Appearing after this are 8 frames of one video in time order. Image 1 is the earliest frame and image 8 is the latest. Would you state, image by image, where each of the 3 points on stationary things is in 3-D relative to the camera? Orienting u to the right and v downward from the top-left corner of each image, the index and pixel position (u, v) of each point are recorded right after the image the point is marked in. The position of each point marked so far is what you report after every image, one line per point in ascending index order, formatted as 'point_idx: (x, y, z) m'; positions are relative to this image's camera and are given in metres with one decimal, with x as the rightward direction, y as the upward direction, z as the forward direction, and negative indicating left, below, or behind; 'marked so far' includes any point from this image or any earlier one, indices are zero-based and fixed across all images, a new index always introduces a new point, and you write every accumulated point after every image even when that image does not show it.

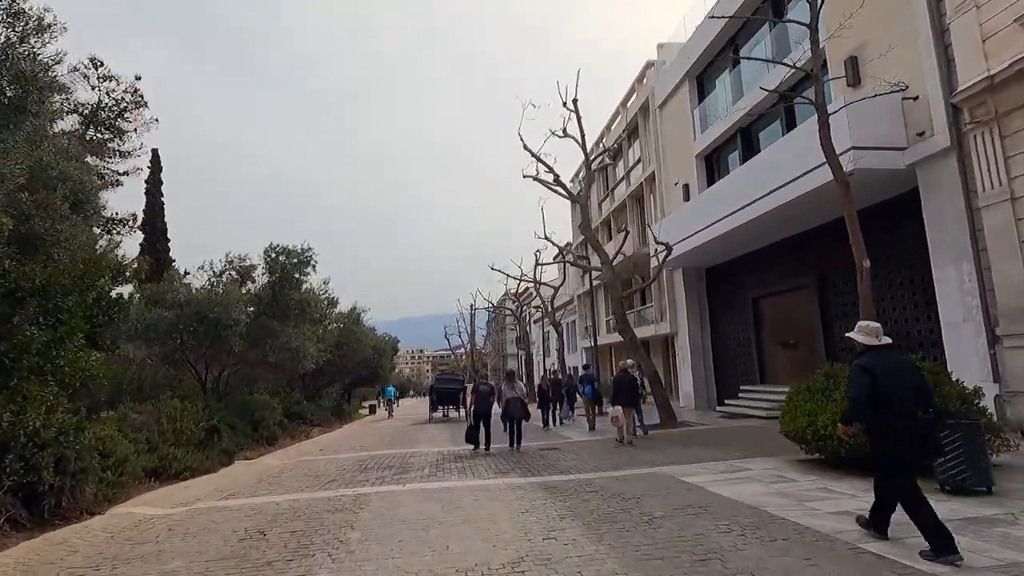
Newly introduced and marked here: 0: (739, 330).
0: (+8.4, -1.6, +19.9) m
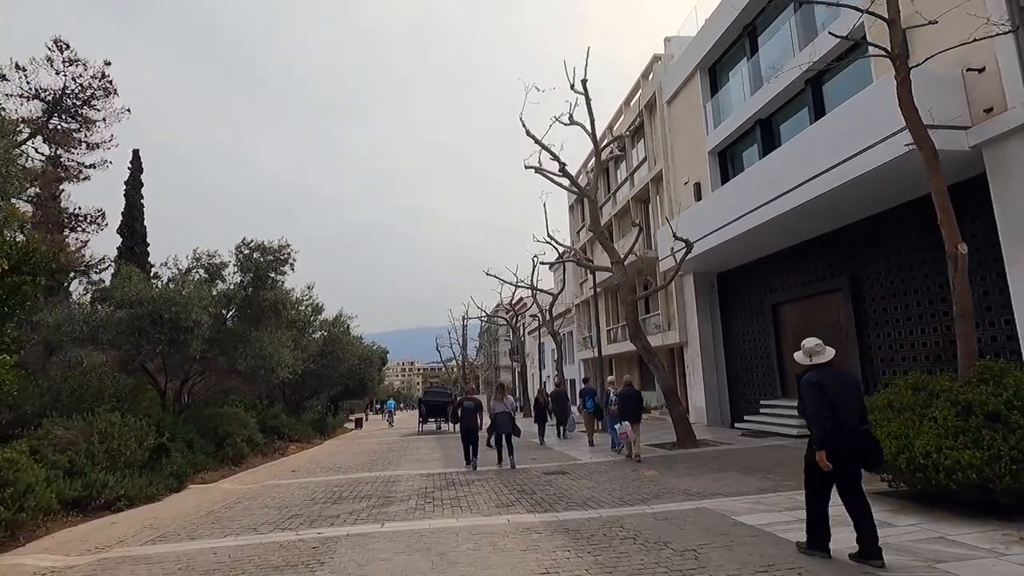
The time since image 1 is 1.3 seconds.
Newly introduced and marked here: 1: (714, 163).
0: (+8.3, -1.8, +18.3) m
1: (+7.4, +4.5, +19.5) m
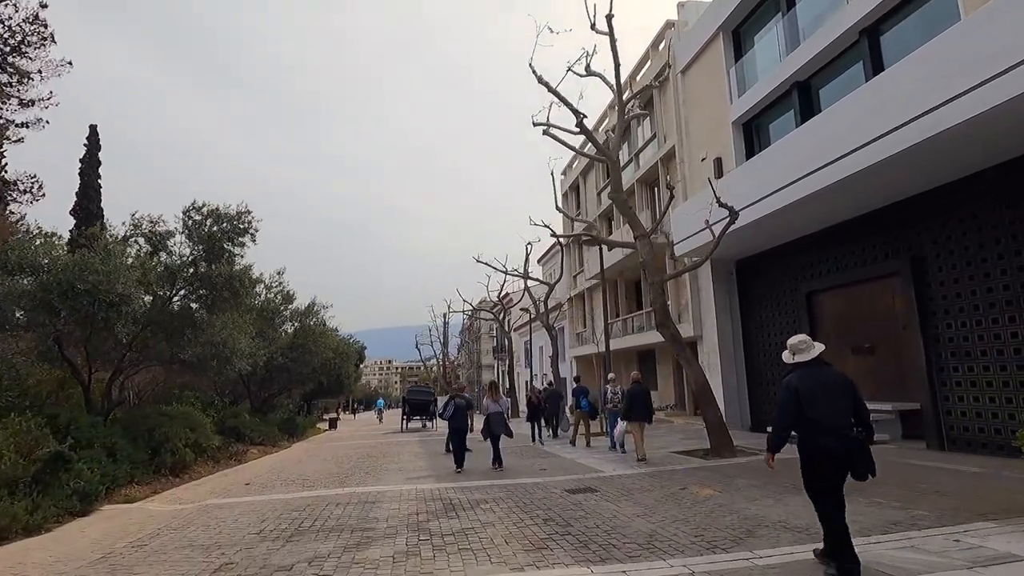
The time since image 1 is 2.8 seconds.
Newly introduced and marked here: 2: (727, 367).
0: (+8.3, -1.4, +16.3) m
1: (+7.4, +5.0, +17.5) m
2: (+7.2, -2.6, +18.0) m
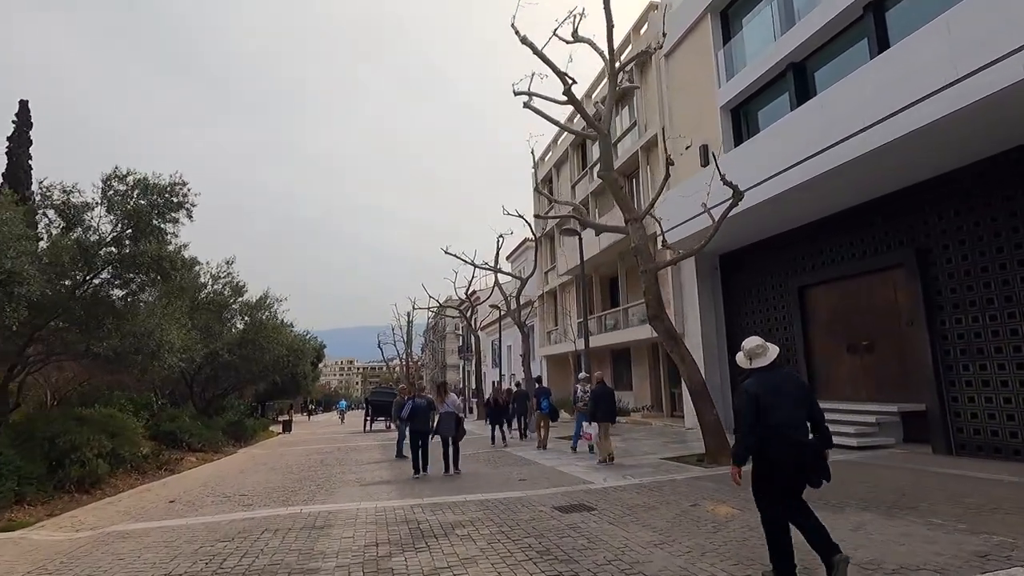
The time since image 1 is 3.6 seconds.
0: (+7.5, -1.2, +15.4) m
1: (+6.6, +5.1, +16.6) m
2: (+6.3, -2.5, +17.1) m
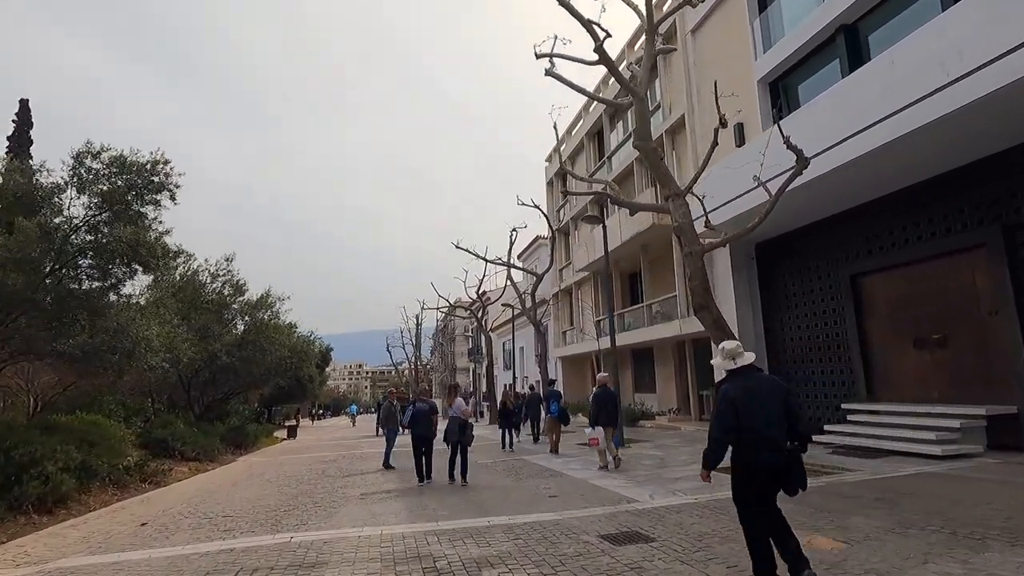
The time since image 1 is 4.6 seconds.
0: (+8.0, -0.9, +13.9) m
1: (+7.1, +5.4, +15.1) m
2: (+6.9, -2.2, +15.6) m
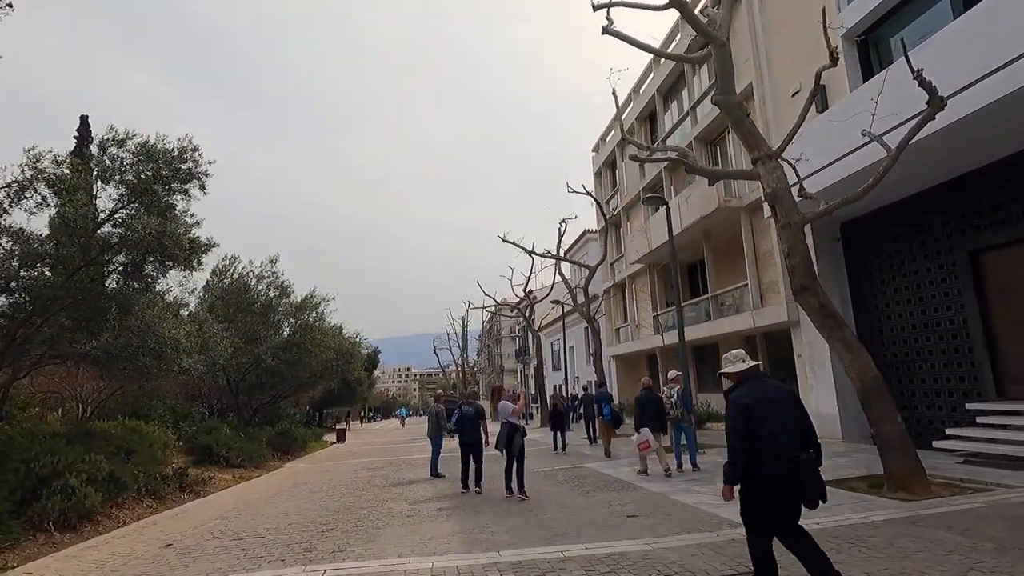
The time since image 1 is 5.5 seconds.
0: (+9.3, -0.5, +12.0) m
1: (+8.3, +5.8, +13.2) m
2: (+8.3, -1.8, +13.7) m
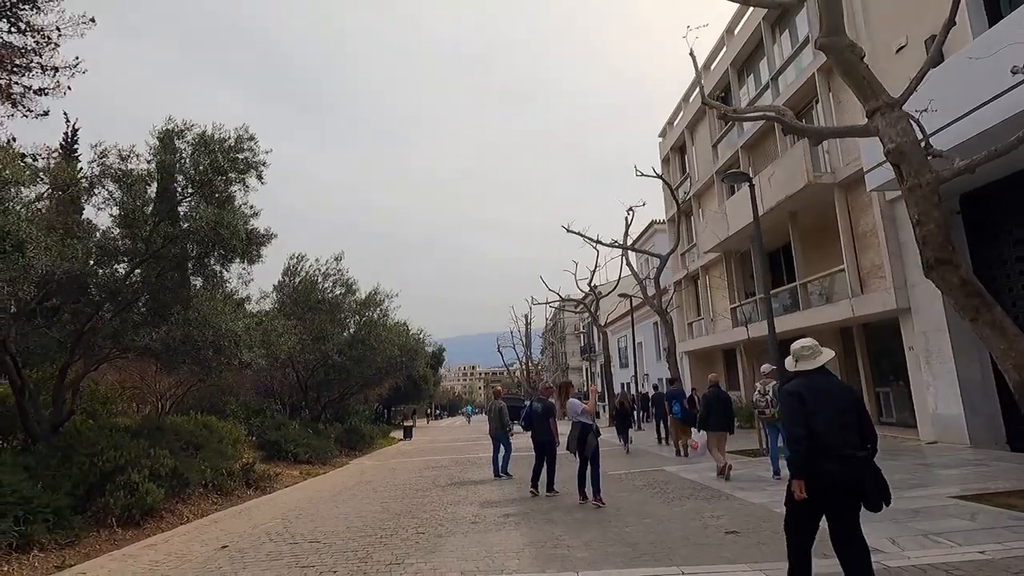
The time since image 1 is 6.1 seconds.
0: (+10.7, -0.1, +10.0) m
1: (+9.7, +6.2, +11.3) m
2: (+9.9, -1.4, +11.8) m
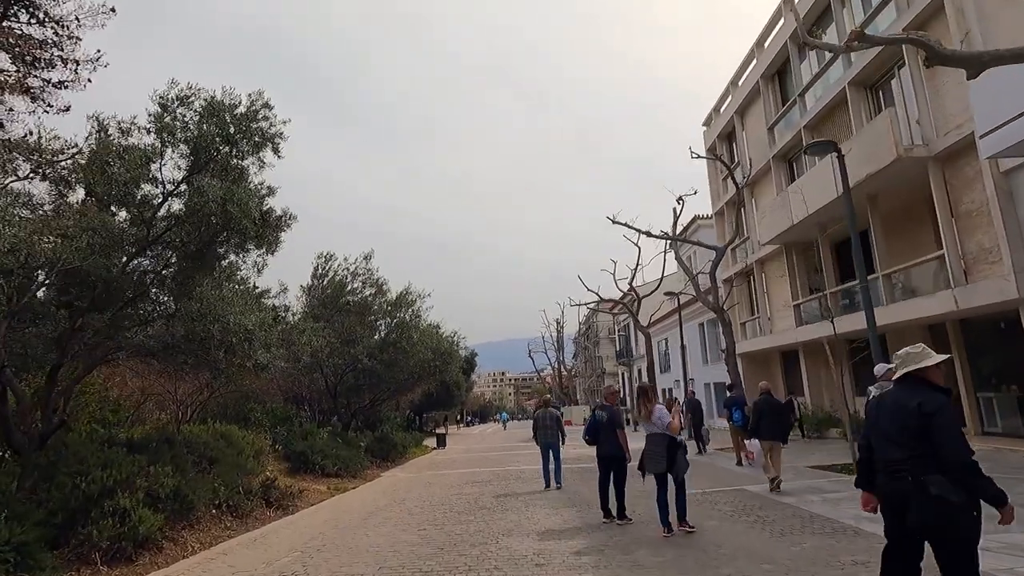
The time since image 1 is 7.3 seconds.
0: (+11.6, +0.3, +7.9) m
1: (+10.6, +6.5, +9.4) m
2: (+10.9, -1.1, +9.8) m
